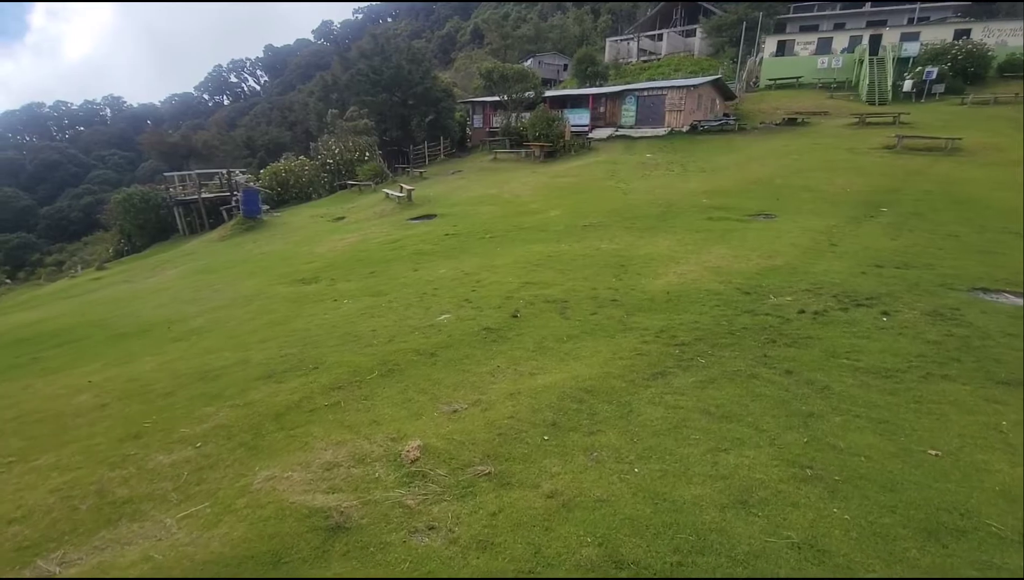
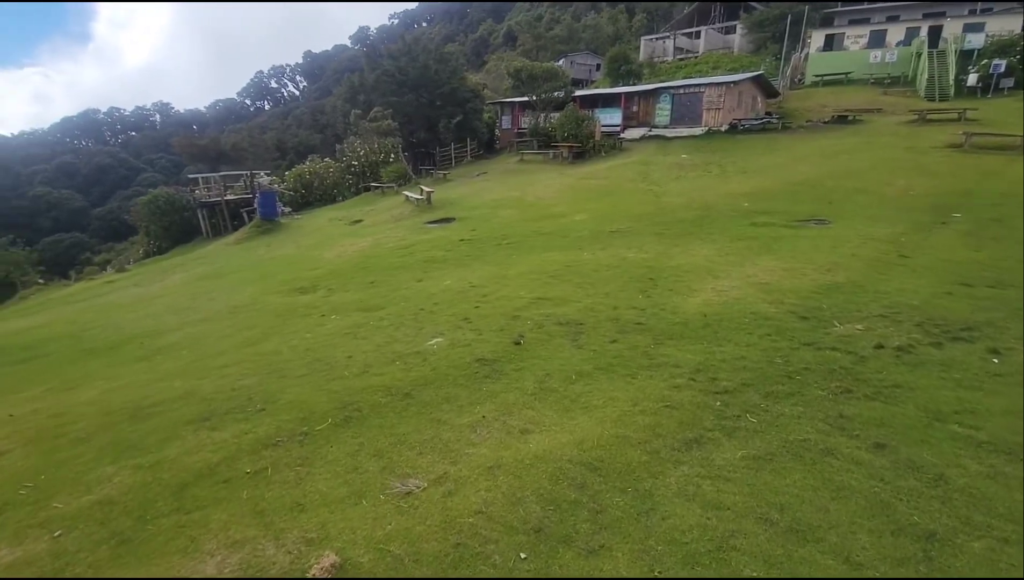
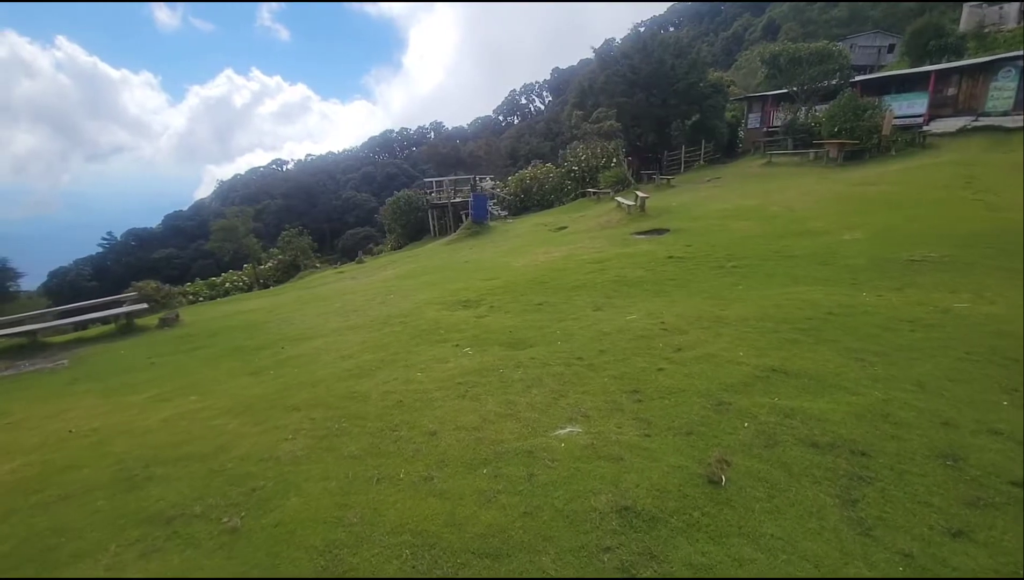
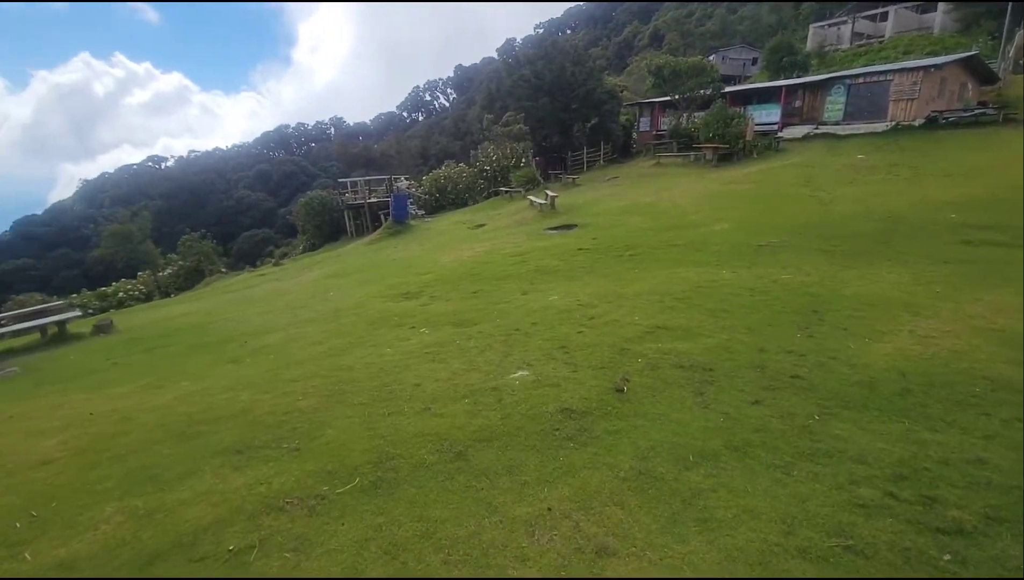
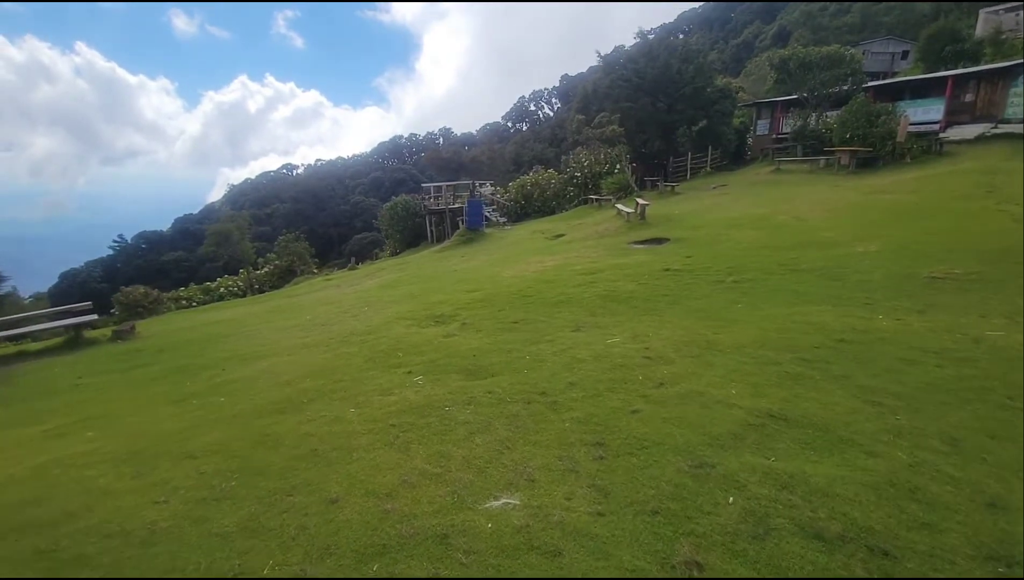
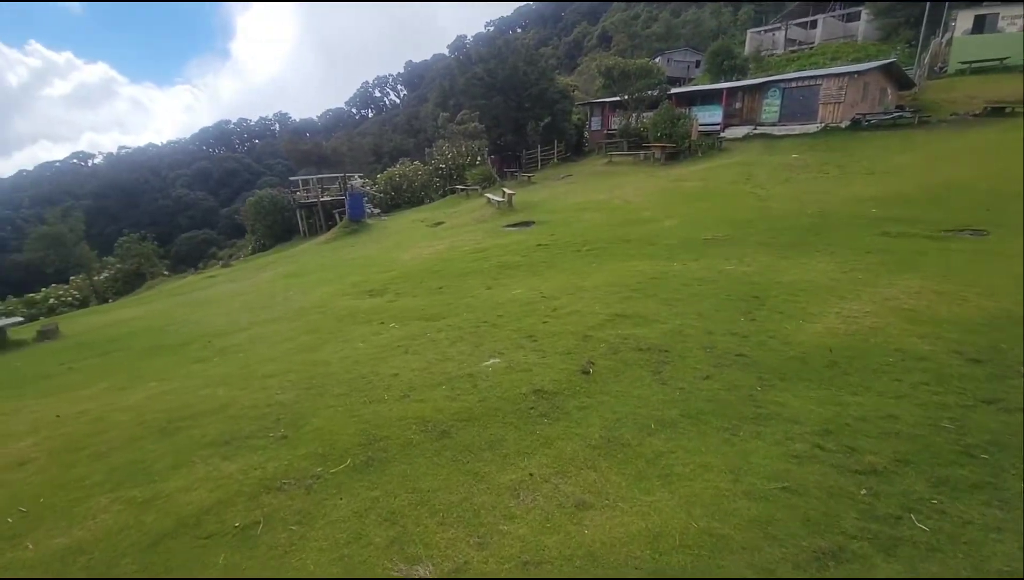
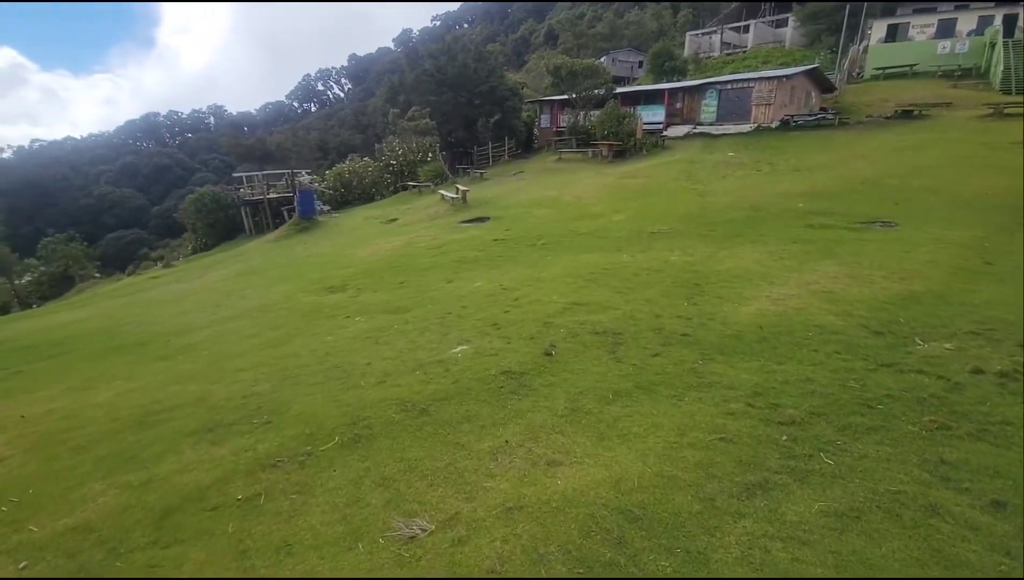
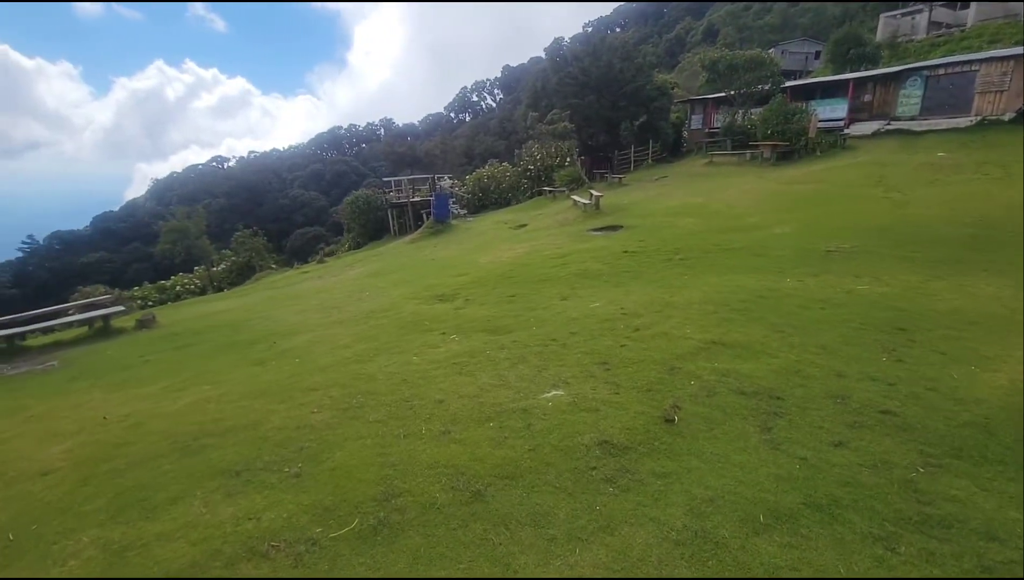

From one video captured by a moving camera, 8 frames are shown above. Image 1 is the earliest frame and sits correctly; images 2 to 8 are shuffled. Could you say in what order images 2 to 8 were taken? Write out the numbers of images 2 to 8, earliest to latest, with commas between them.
2, 7, 6, 4, 8, 3, 5
